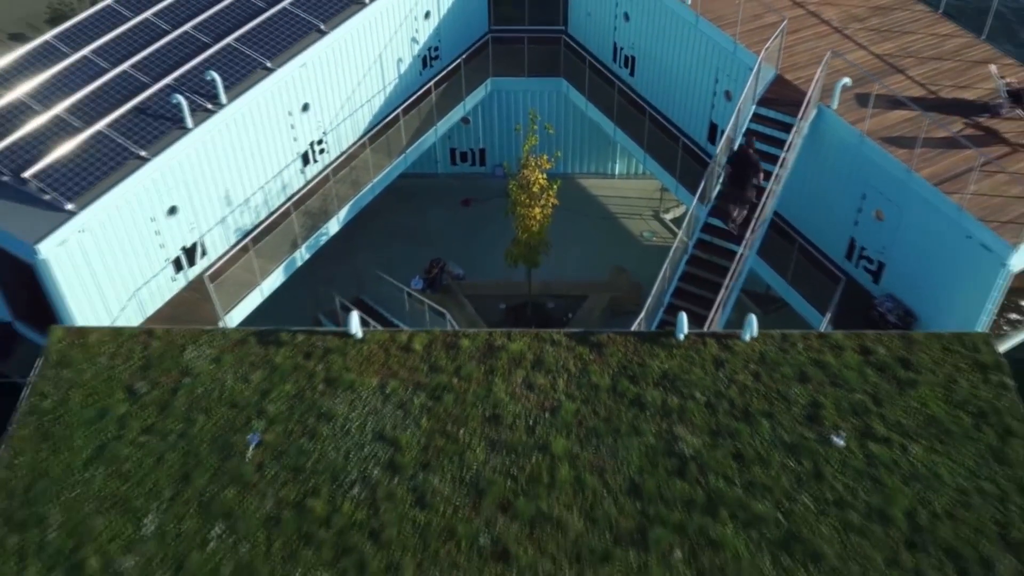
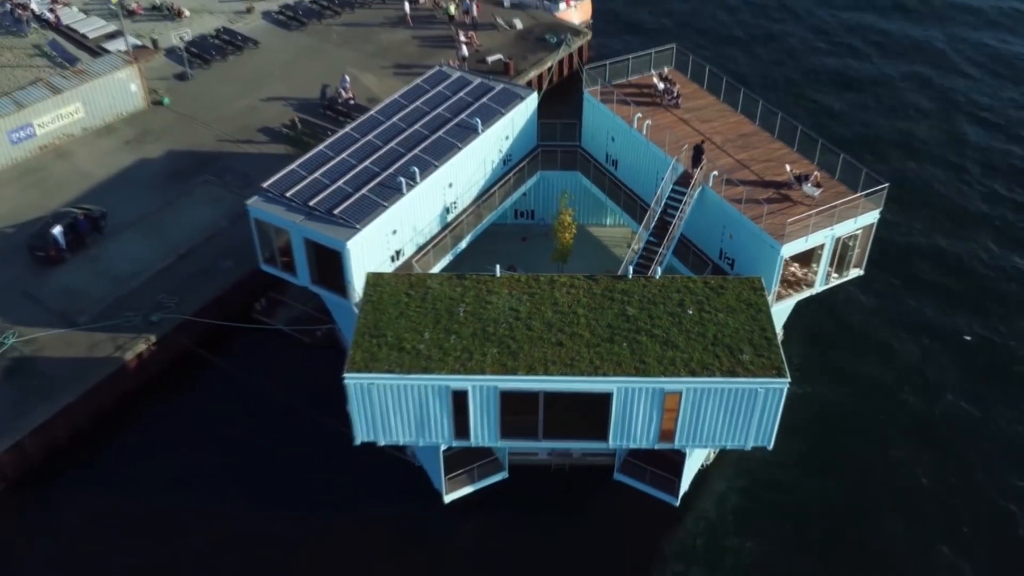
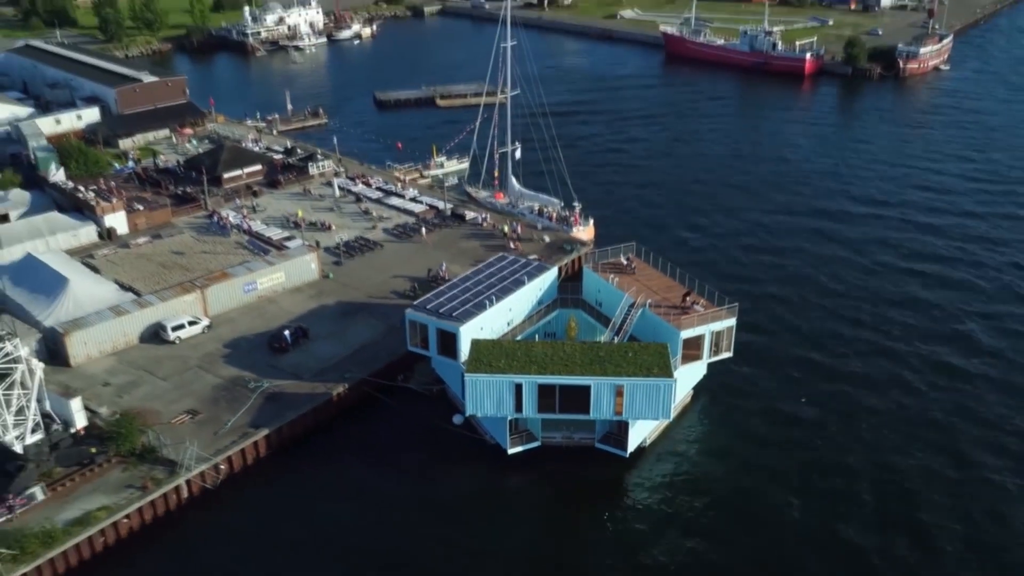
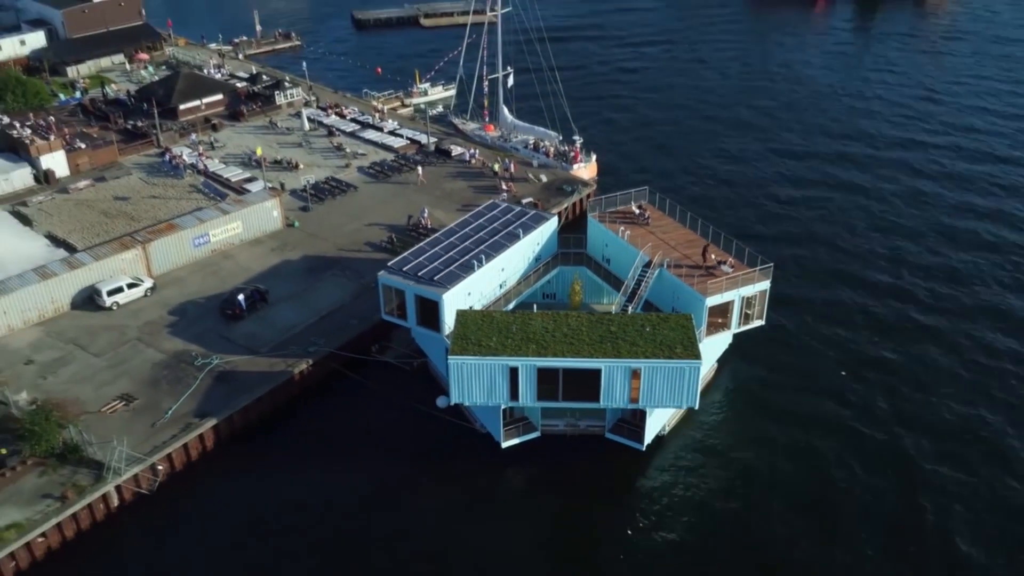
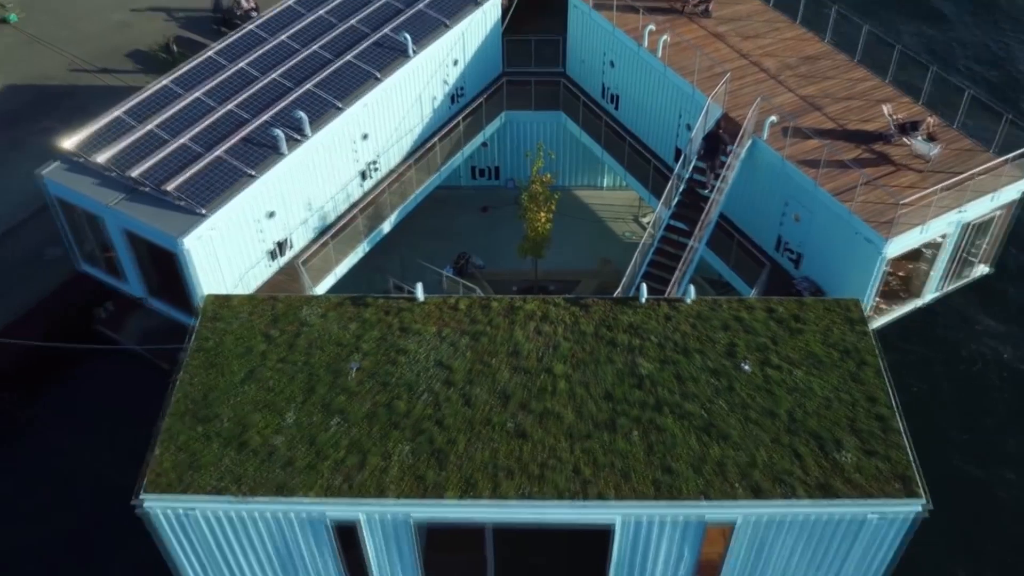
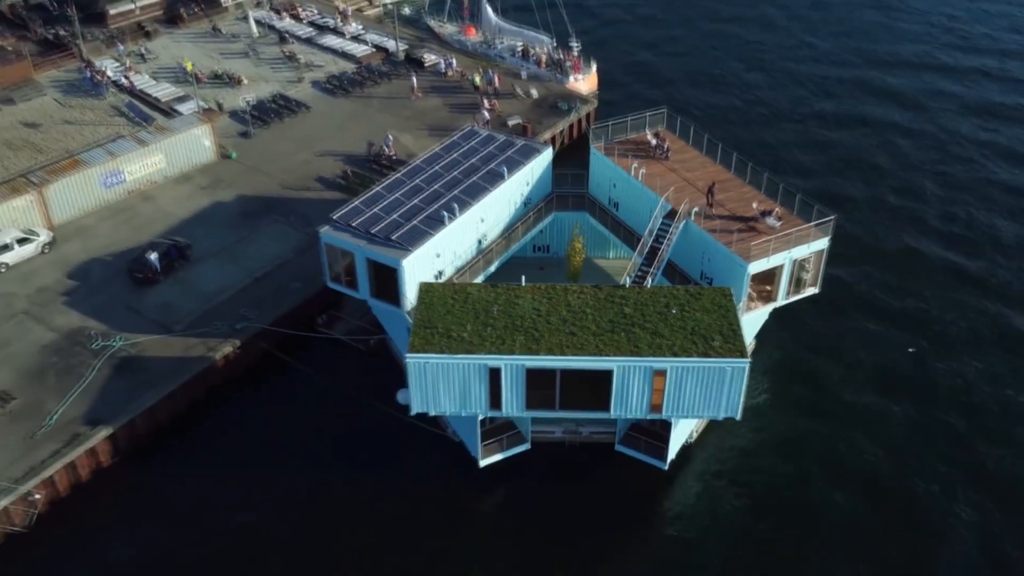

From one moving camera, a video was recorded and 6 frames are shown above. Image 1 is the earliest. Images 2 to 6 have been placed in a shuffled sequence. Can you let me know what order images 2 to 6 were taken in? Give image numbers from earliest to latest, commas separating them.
5, 2, 6, 4, 3
